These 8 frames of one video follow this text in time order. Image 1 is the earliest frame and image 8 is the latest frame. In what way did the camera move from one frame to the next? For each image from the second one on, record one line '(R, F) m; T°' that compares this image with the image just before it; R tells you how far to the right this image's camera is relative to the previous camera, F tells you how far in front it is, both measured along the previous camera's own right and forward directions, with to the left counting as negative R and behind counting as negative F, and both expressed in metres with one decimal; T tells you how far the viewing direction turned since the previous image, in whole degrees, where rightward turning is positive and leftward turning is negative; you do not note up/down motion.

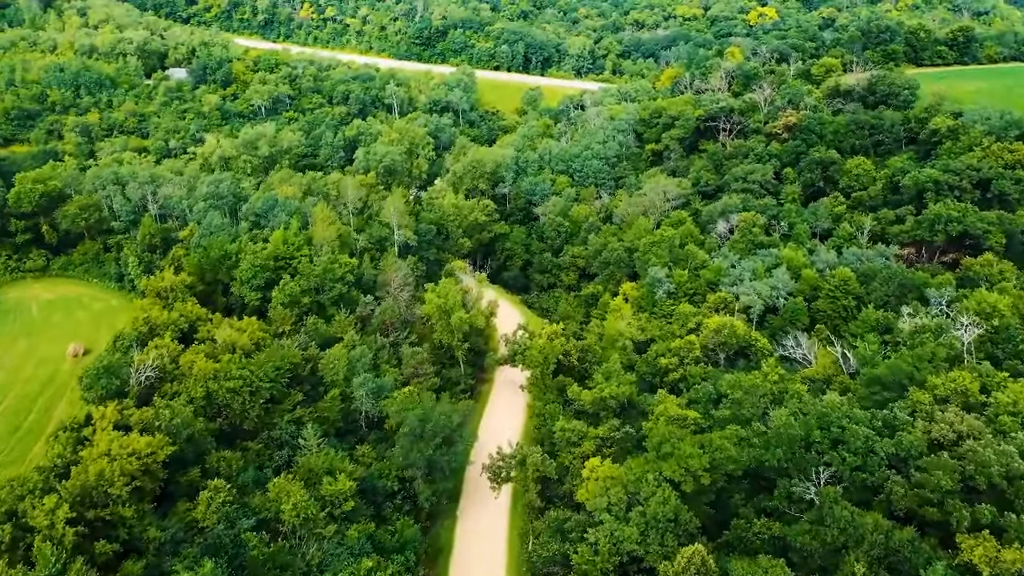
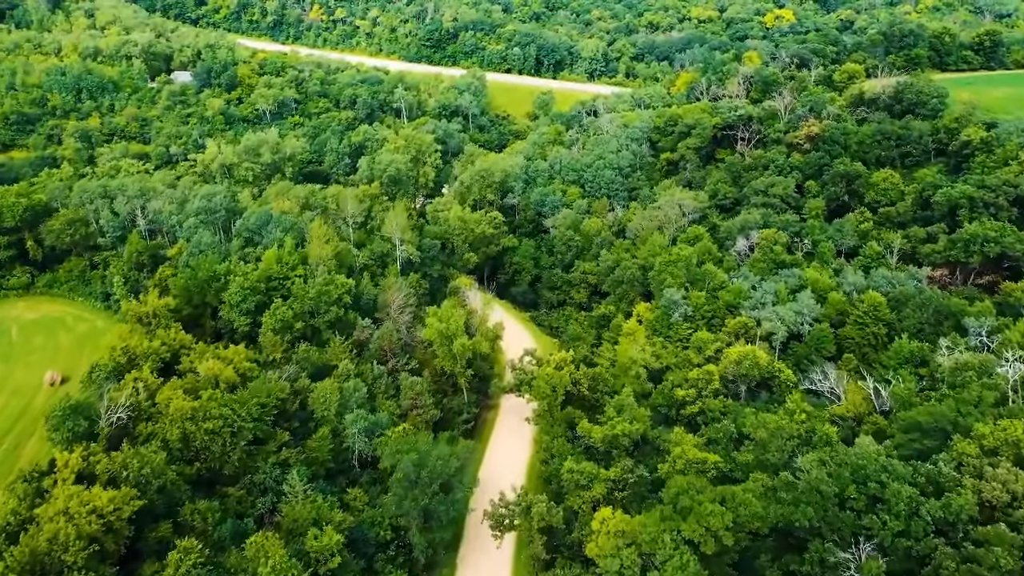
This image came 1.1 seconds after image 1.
(+0.4, +3.9) m; -1°
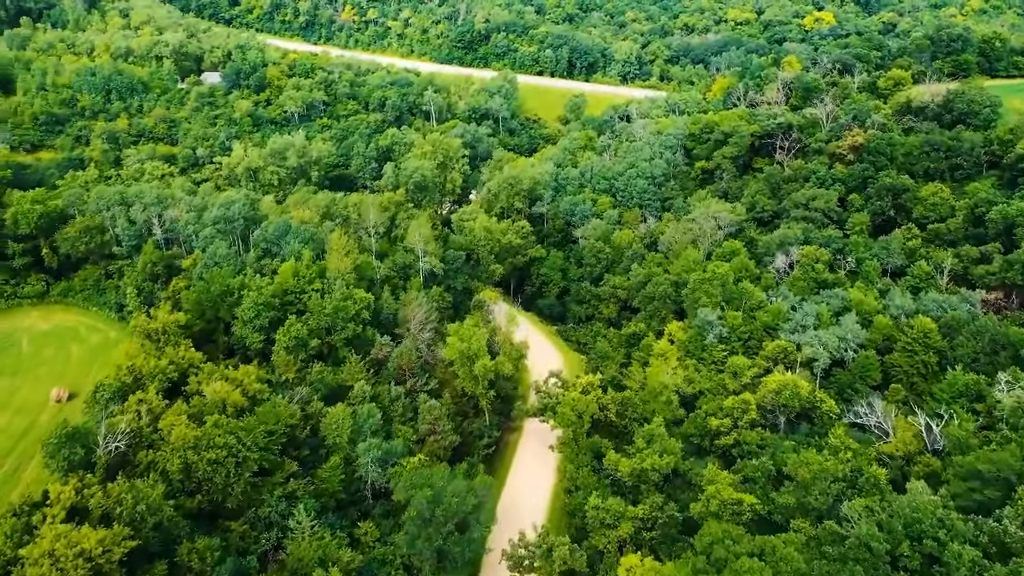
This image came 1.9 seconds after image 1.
(+0.2, +2.9) m; -2°
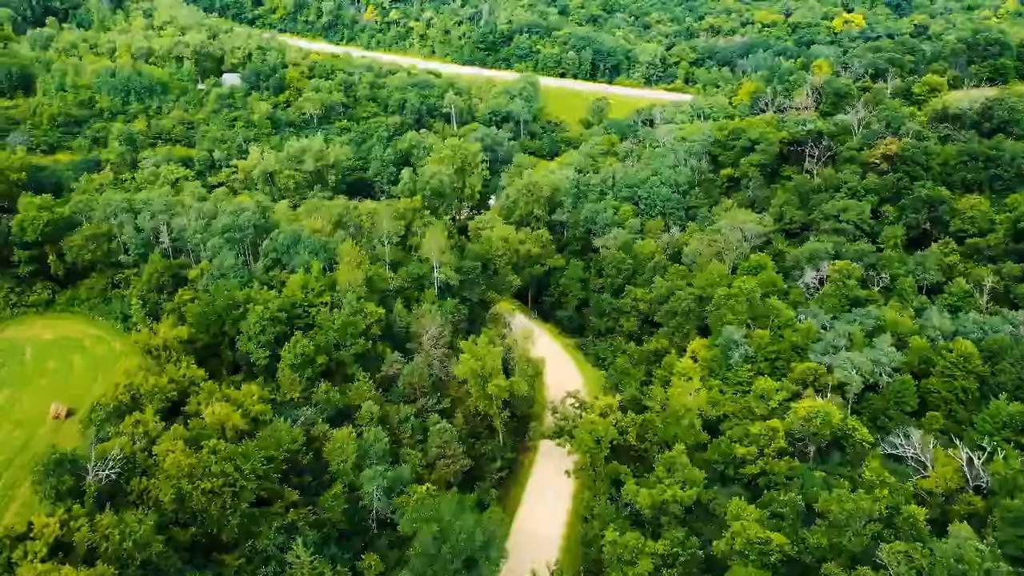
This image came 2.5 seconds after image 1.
(+0.3, +2.5) m; -2°
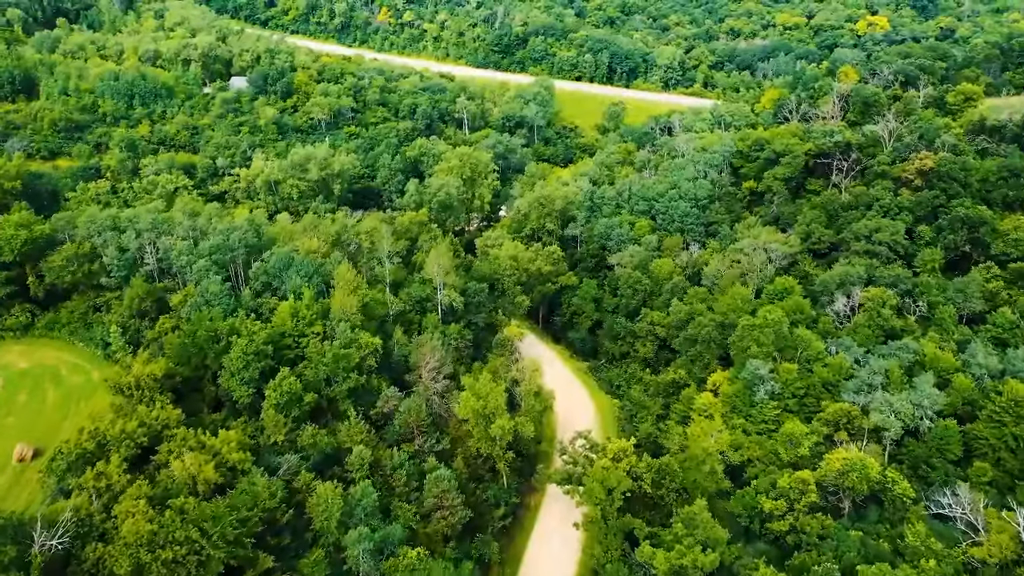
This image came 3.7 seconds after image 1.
(+0.5, +4.4) m; -1°
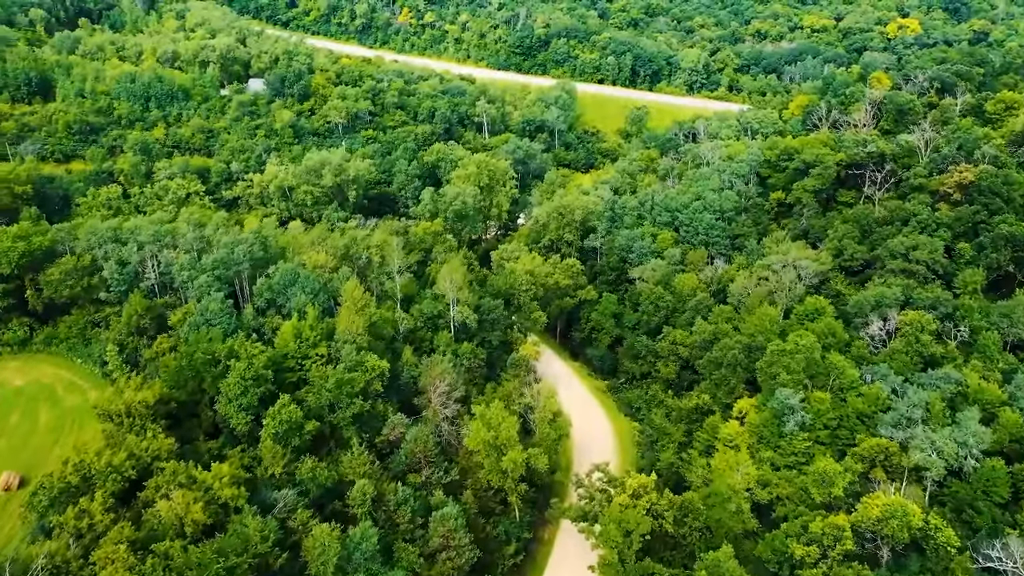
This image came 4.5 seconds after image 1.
(+0.3, +3.0) m; -1°
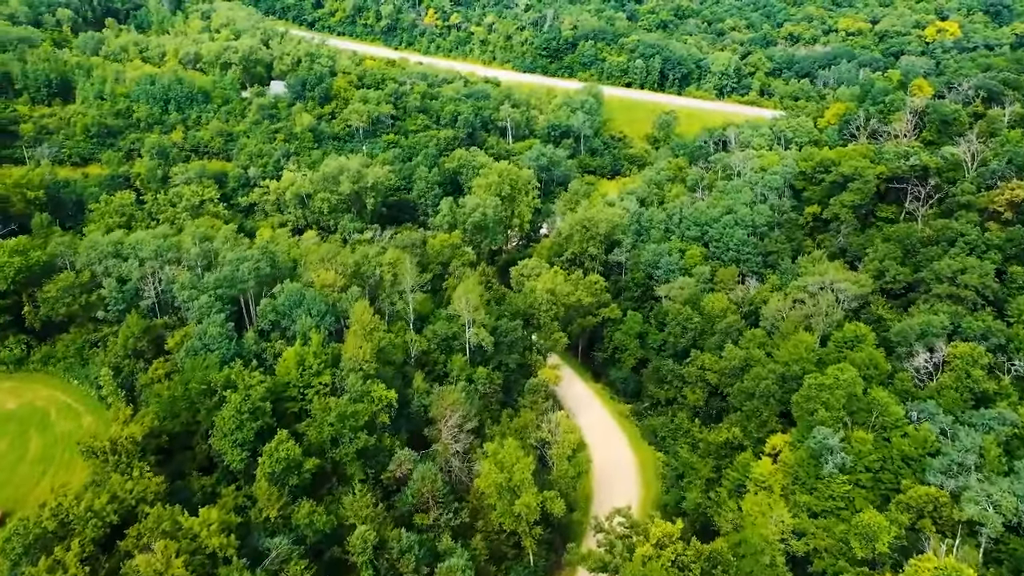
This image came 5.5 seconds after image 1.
(+0.4, +3.5) m; -2°
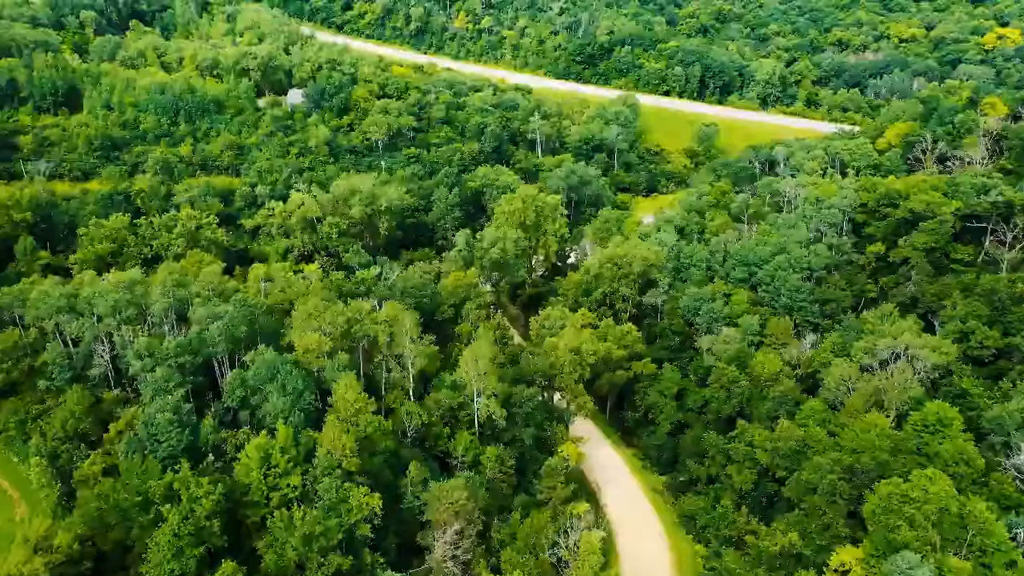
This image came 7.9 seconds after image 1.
(+0.9, +8.9) m; -2°
